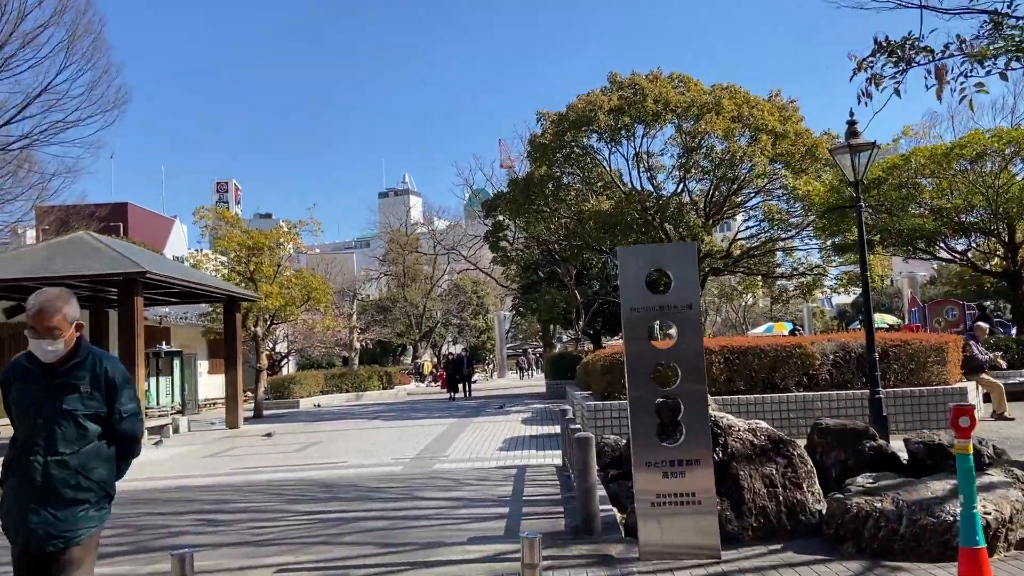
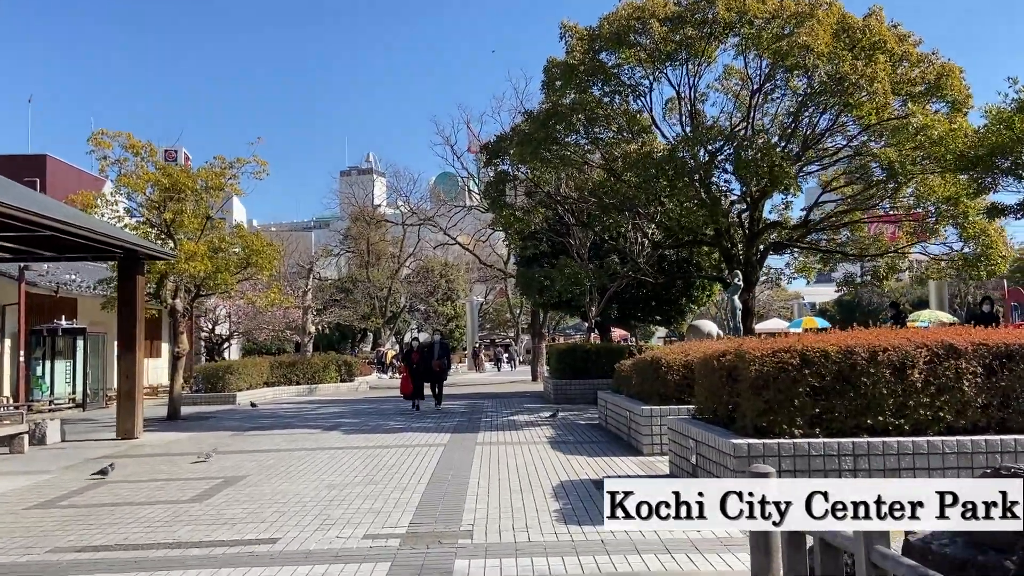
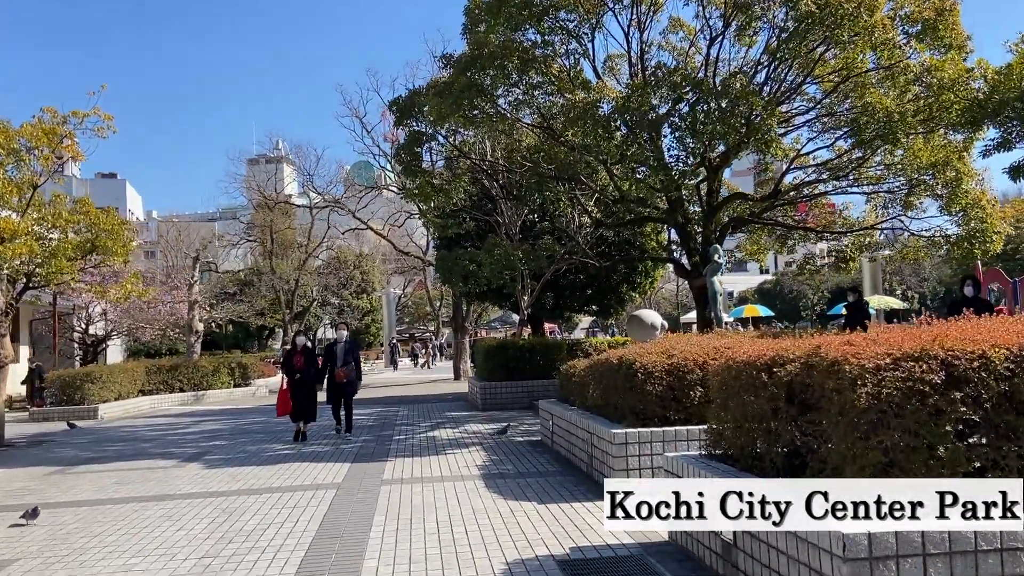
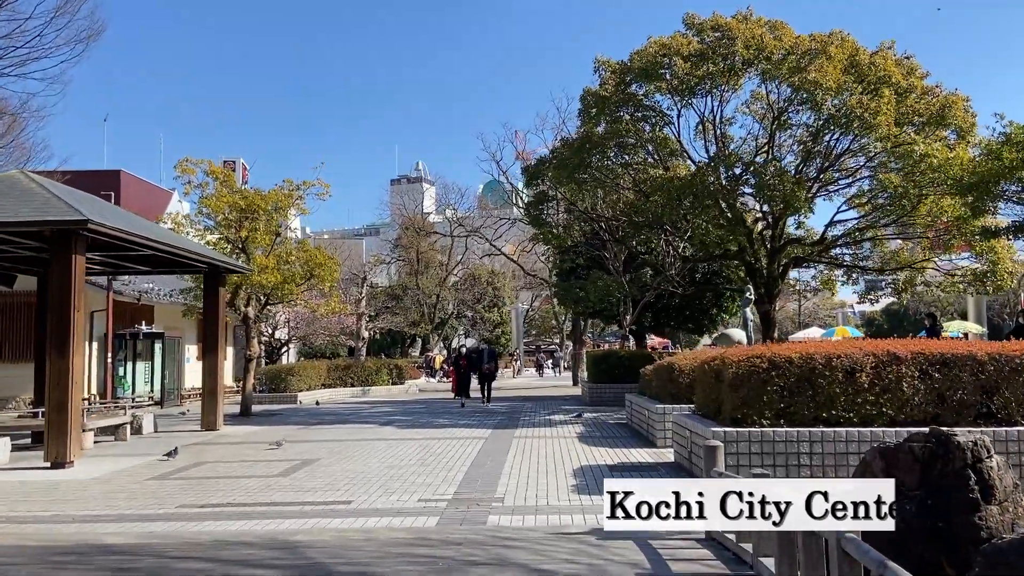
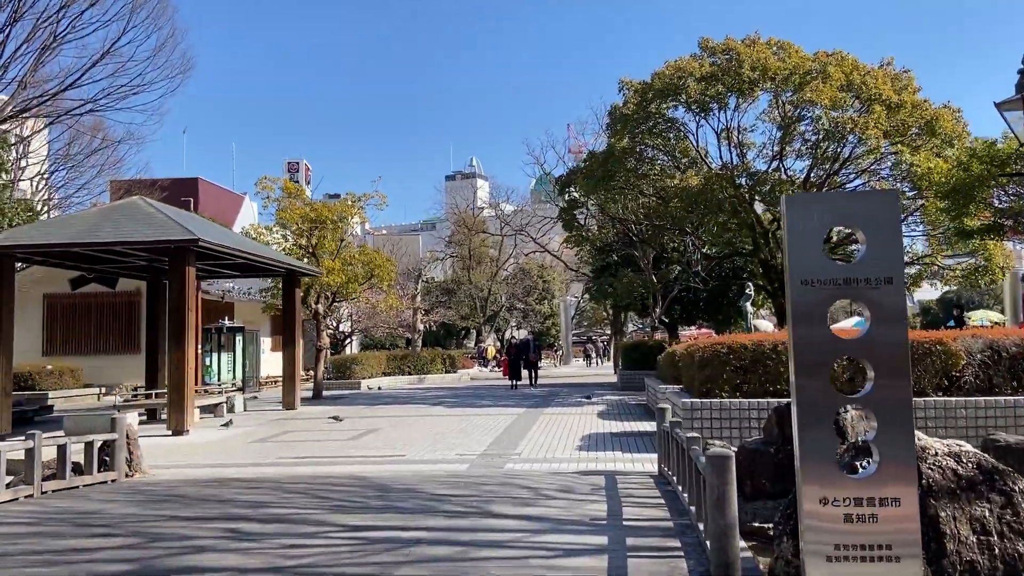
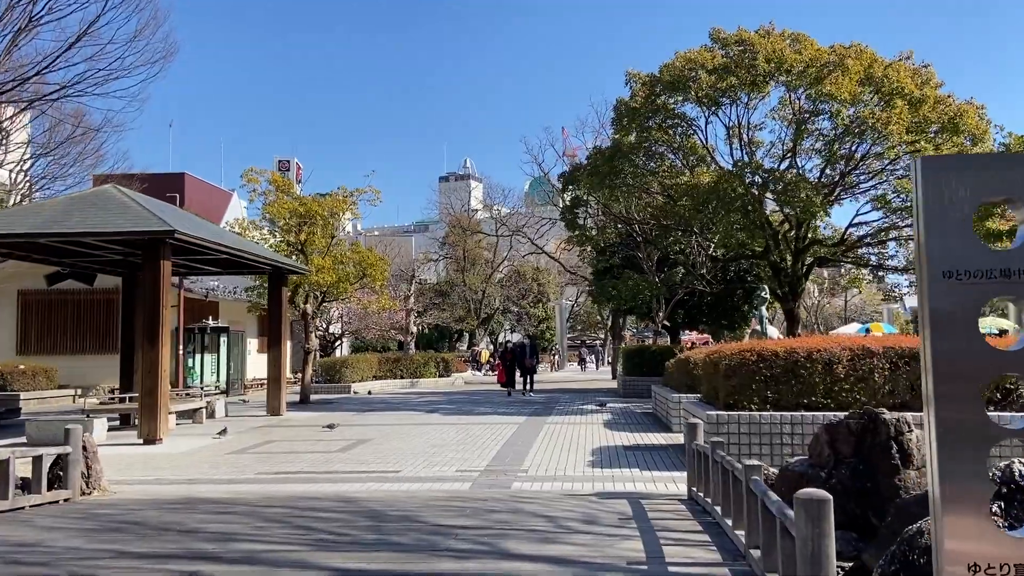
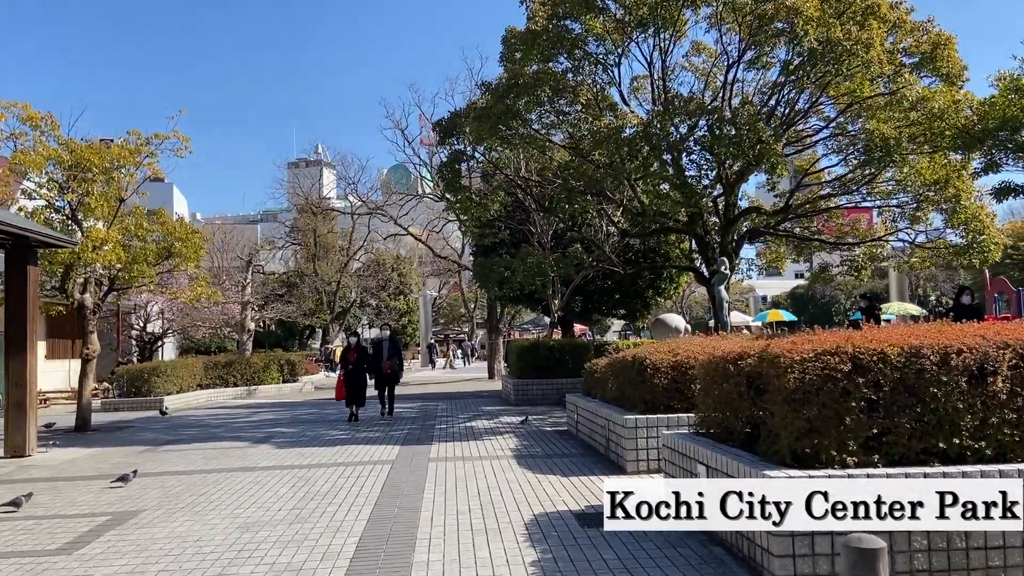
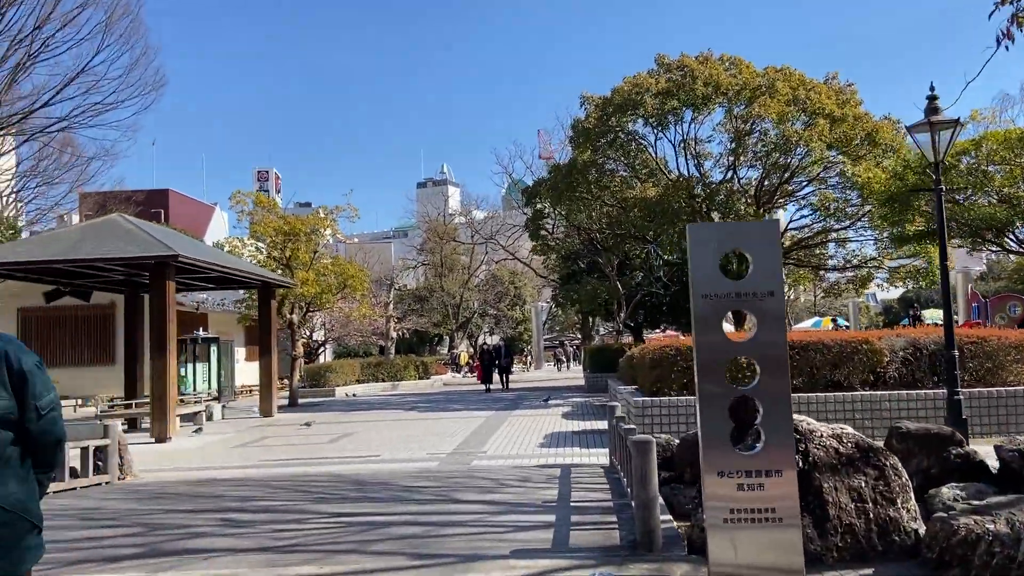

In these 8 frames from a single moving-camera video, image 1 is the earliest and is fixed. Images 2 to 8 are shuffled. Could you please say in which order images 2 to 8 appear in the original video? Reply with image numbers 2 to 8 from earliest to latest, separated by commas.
8, 5, 6, 4, 2, 7, 3
